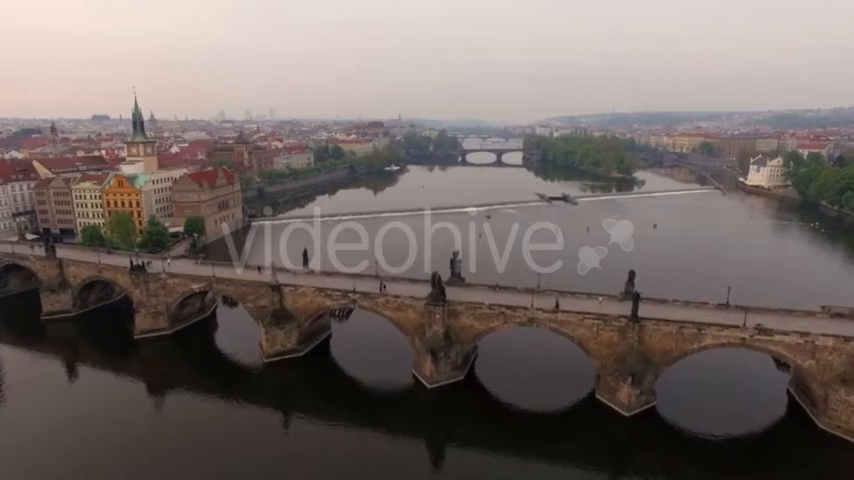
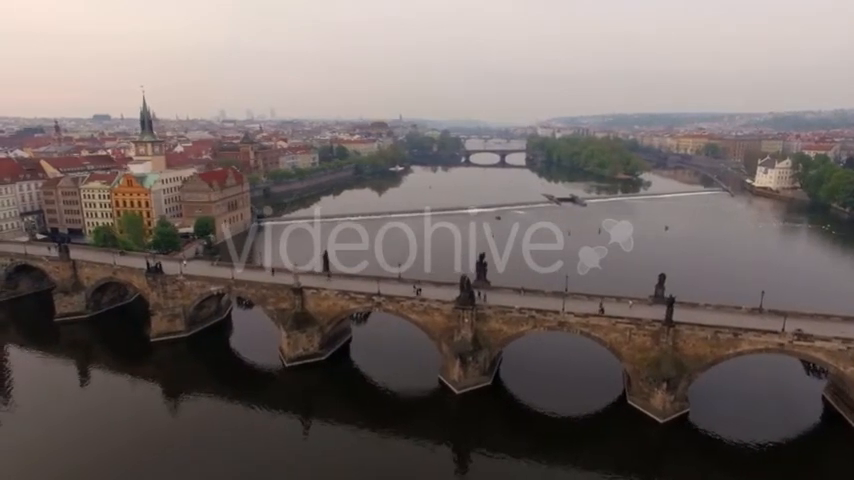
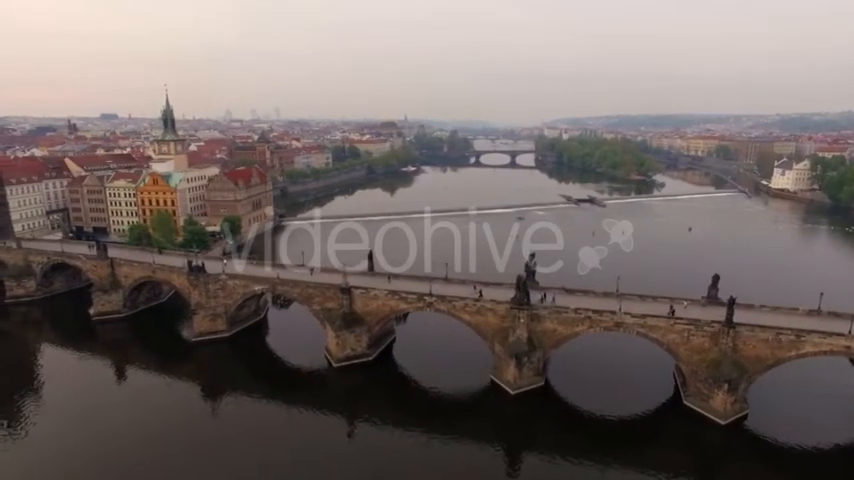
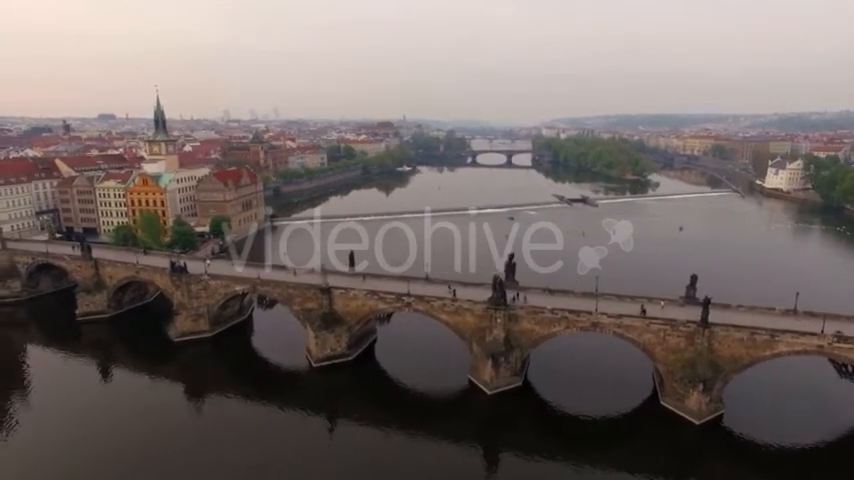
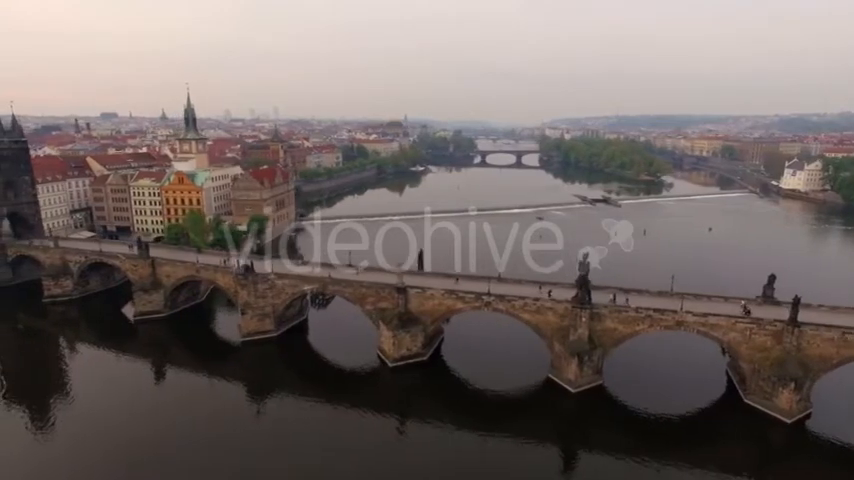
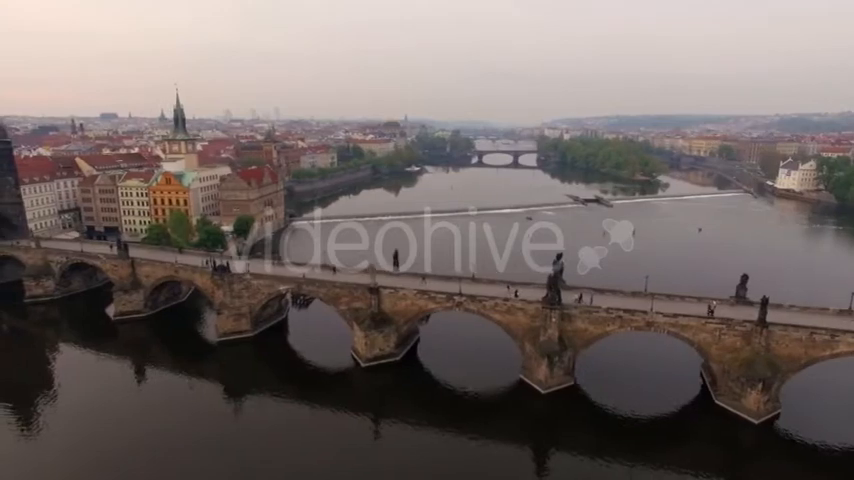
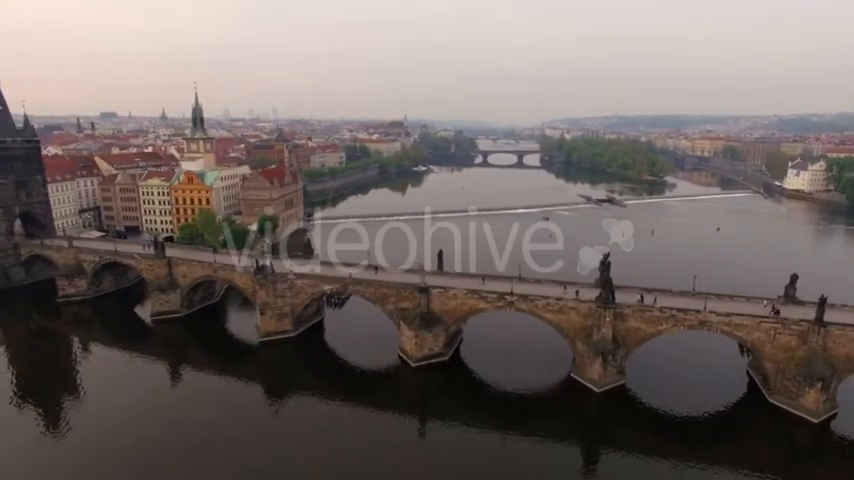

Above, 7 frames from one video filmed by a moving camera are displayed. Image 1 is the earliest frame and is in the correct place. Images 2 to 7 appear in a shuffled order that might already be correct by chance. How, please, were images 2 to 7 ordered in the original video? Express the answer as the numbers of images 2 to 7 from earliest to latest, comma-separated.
2, 4, 3, 6, 5, 7
